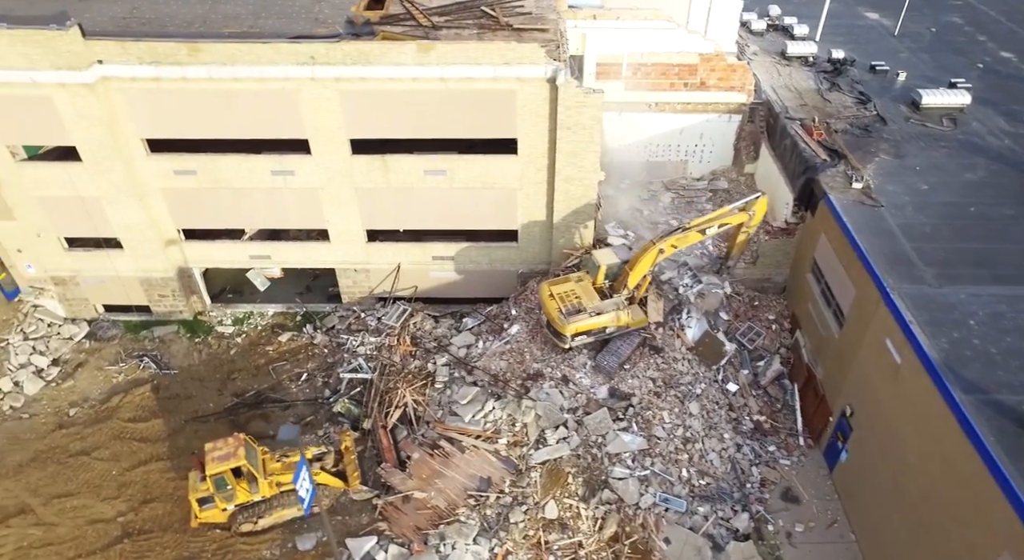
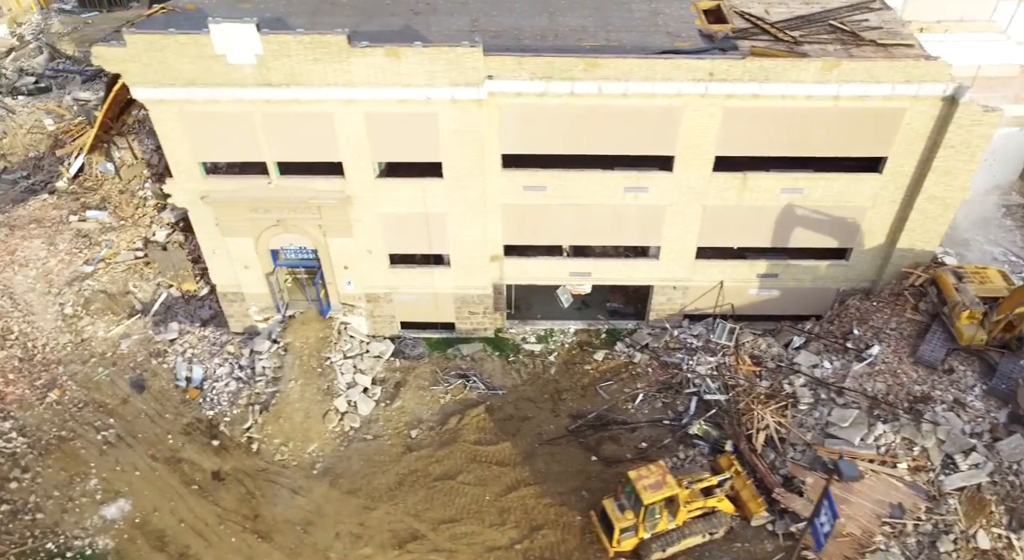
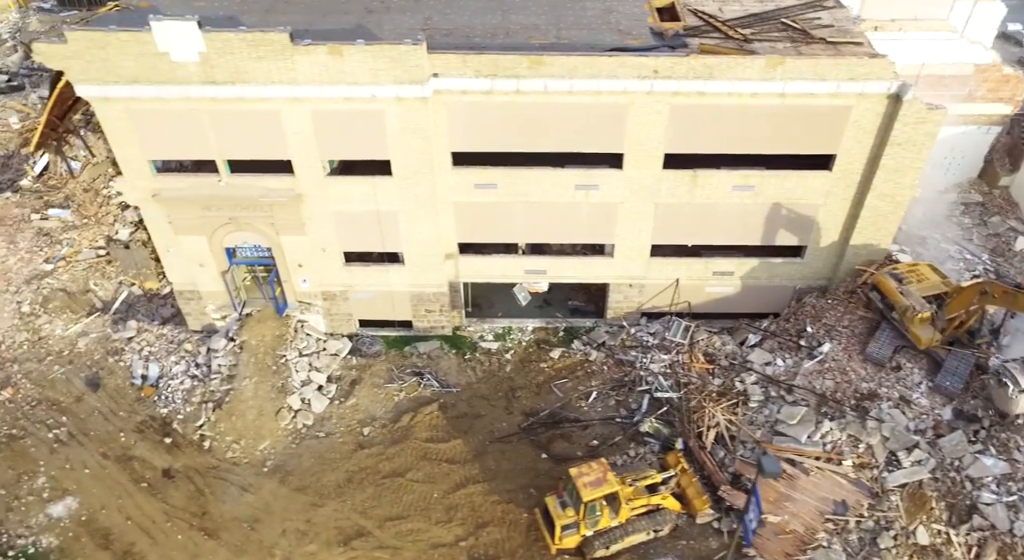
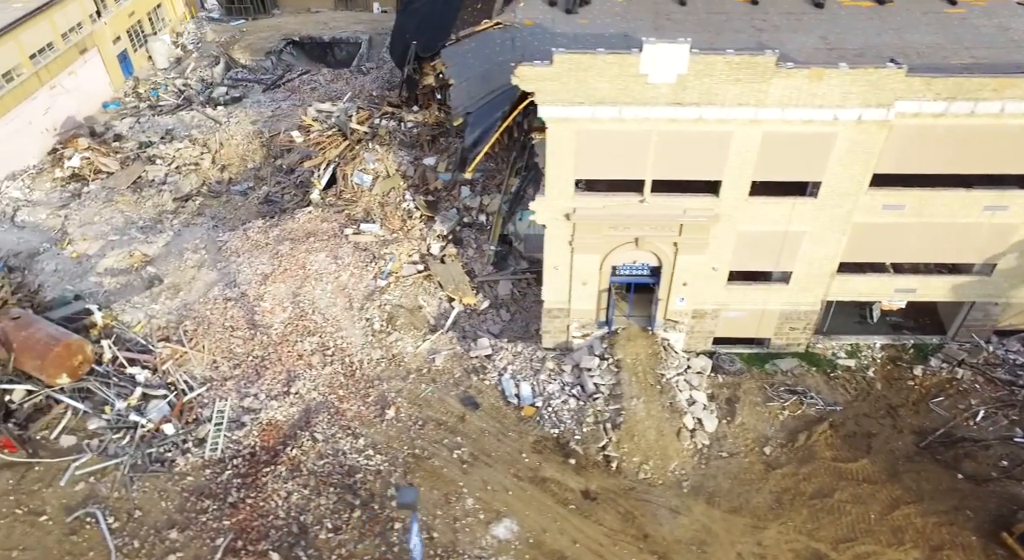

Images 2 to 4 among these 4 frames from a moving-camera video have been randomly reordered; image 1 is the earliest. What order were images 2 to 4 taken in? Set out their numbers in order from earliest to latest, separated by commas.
3, 2, 4
